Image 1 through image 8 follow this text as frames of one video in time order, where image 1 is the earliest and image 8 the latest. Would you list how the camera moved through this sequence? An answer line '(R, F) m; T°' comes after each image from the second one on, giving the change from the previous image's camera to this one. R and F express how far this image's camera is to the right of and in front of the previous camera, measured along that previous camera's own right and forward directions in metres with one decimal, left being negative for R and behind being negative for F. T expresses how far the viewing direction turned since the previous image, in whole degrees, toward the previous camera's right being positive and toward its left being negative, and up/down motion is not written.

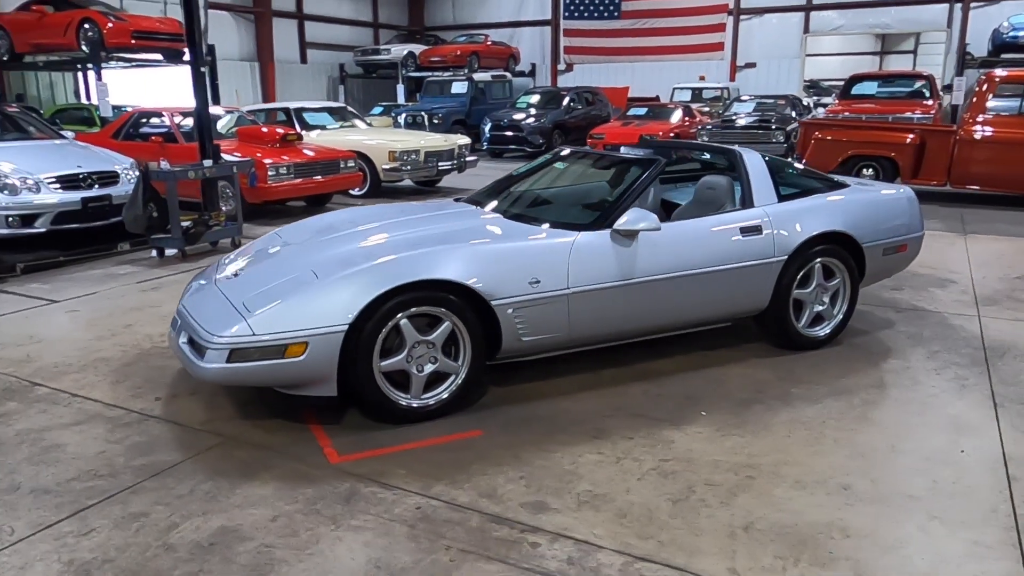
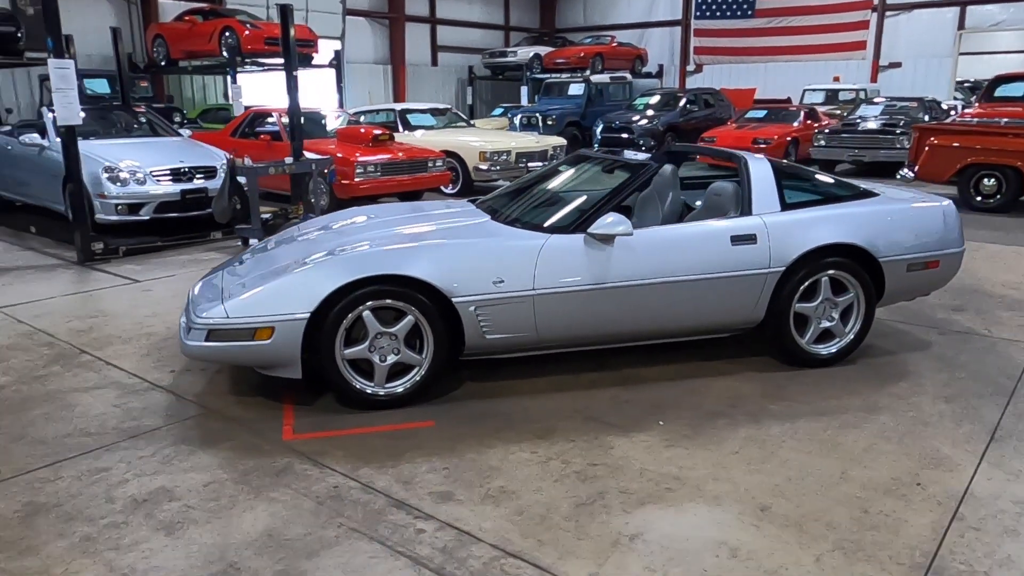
(+0.9, 0.0) m; -11°
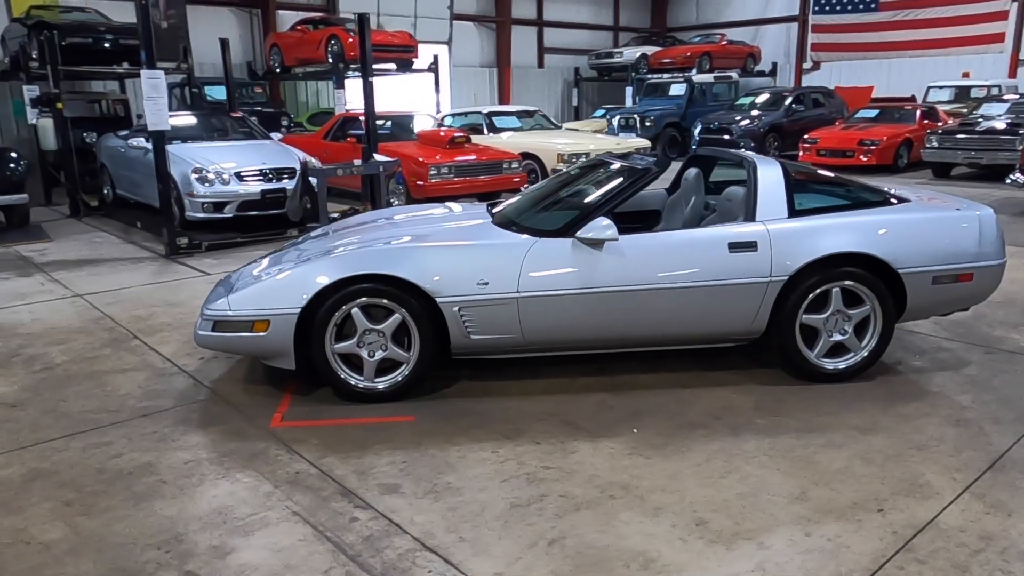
(+0.7, 0.0) m; -9°
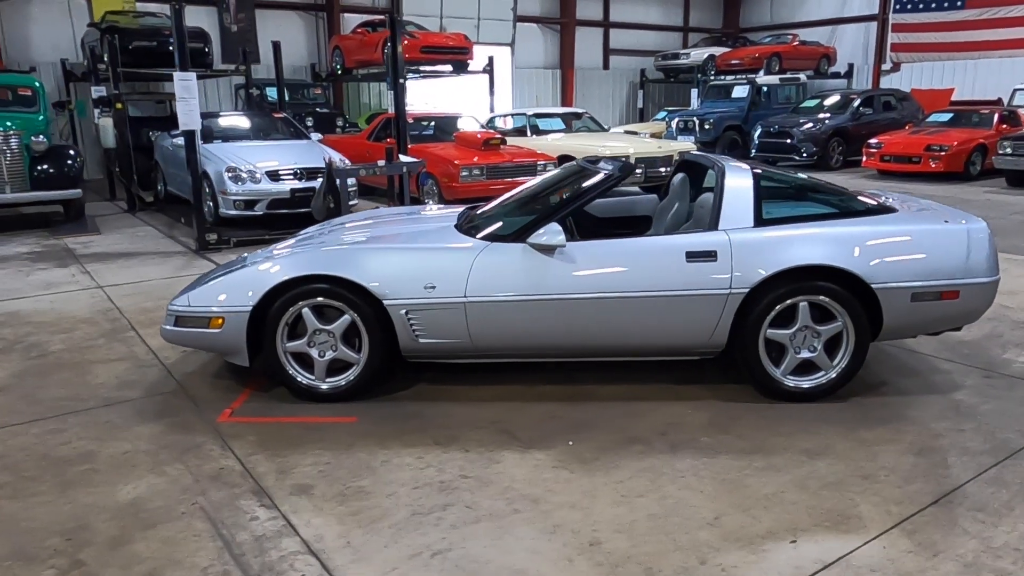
(+0.7, +0.1) m; -6°
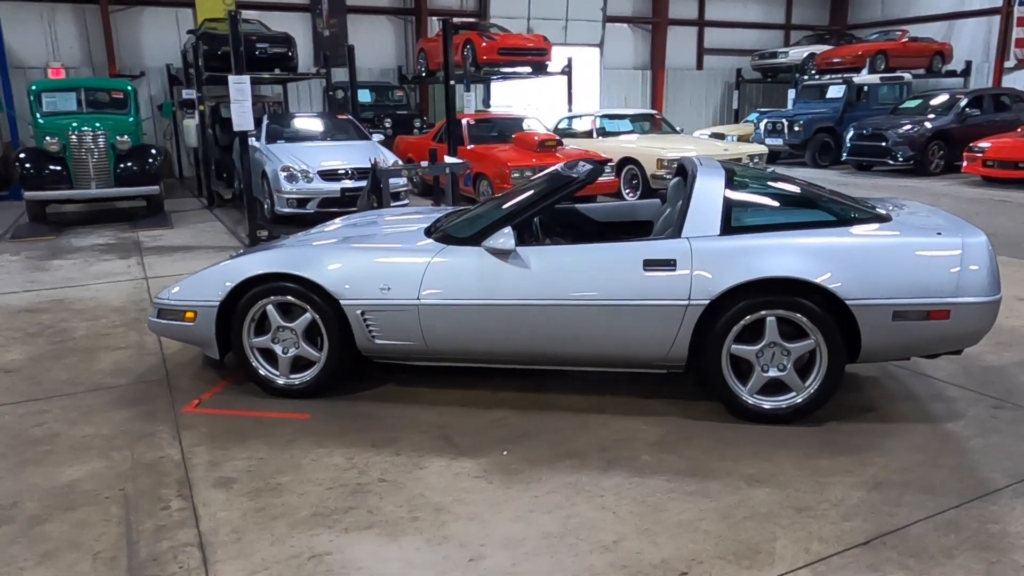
(+0.8, +0.1) m; -8°
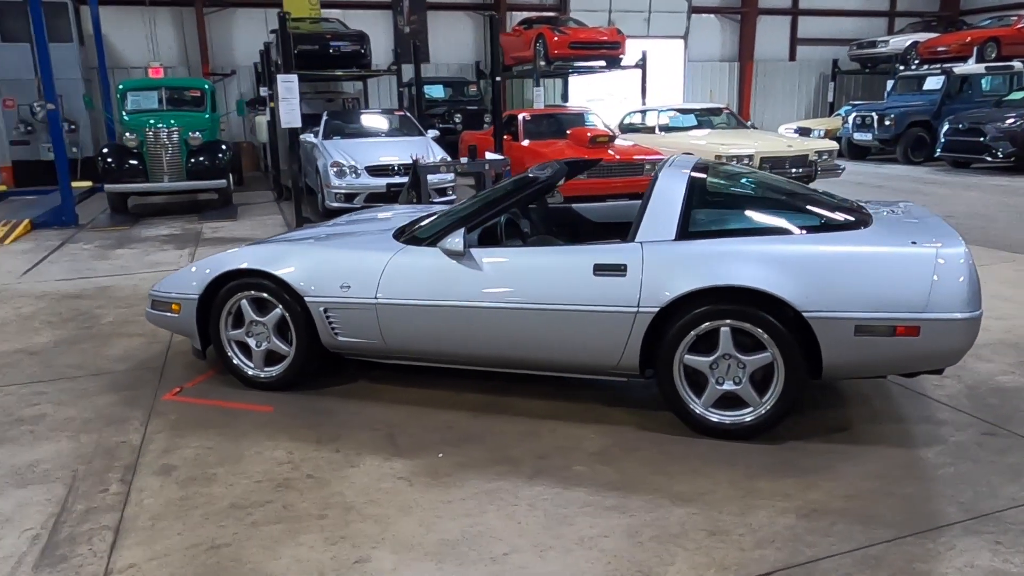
(+0.7, +0.1) m; -7°
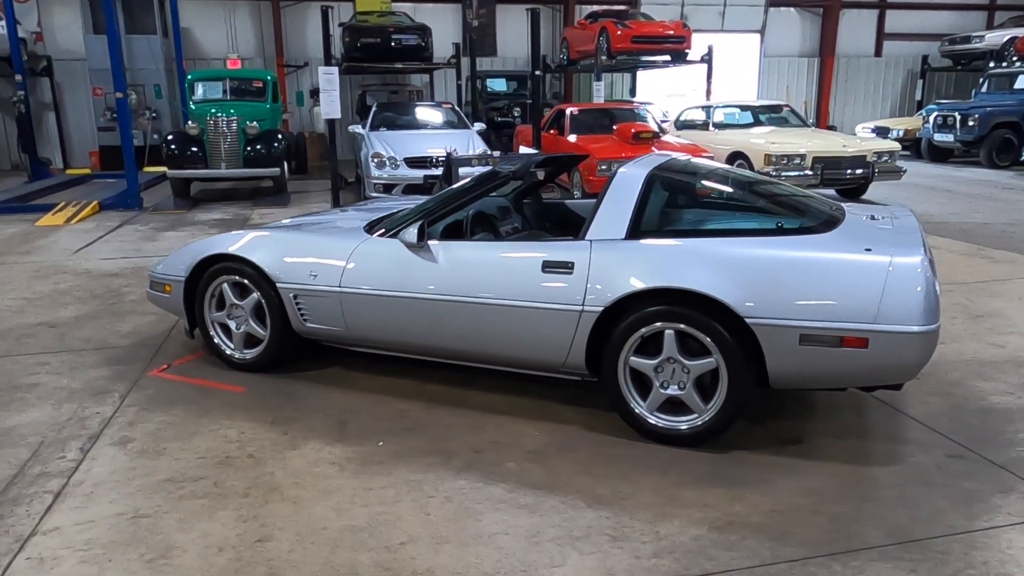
(+0.6, 0.0) m; -6°
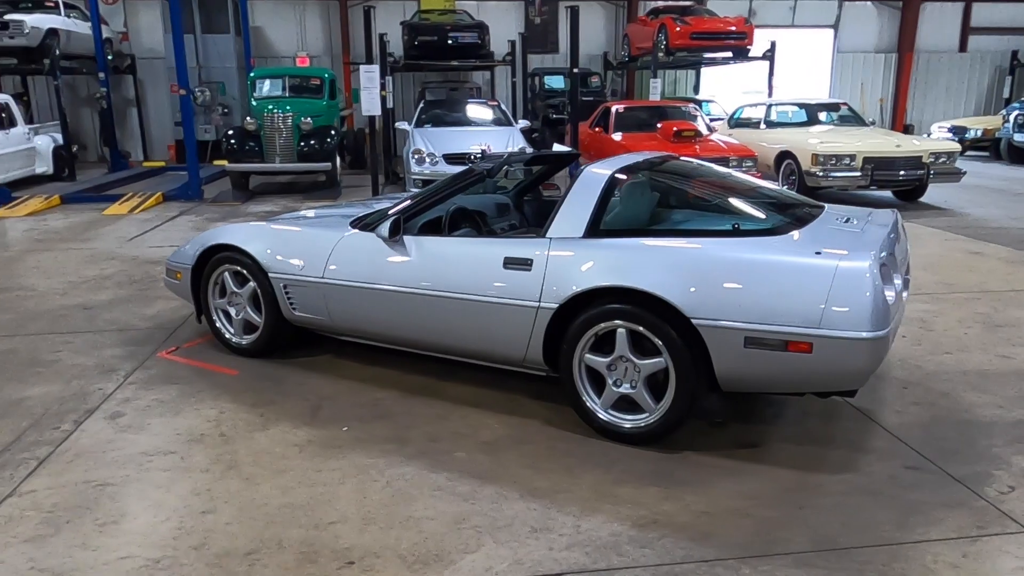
(+0.5, -0.1) m; -6°
